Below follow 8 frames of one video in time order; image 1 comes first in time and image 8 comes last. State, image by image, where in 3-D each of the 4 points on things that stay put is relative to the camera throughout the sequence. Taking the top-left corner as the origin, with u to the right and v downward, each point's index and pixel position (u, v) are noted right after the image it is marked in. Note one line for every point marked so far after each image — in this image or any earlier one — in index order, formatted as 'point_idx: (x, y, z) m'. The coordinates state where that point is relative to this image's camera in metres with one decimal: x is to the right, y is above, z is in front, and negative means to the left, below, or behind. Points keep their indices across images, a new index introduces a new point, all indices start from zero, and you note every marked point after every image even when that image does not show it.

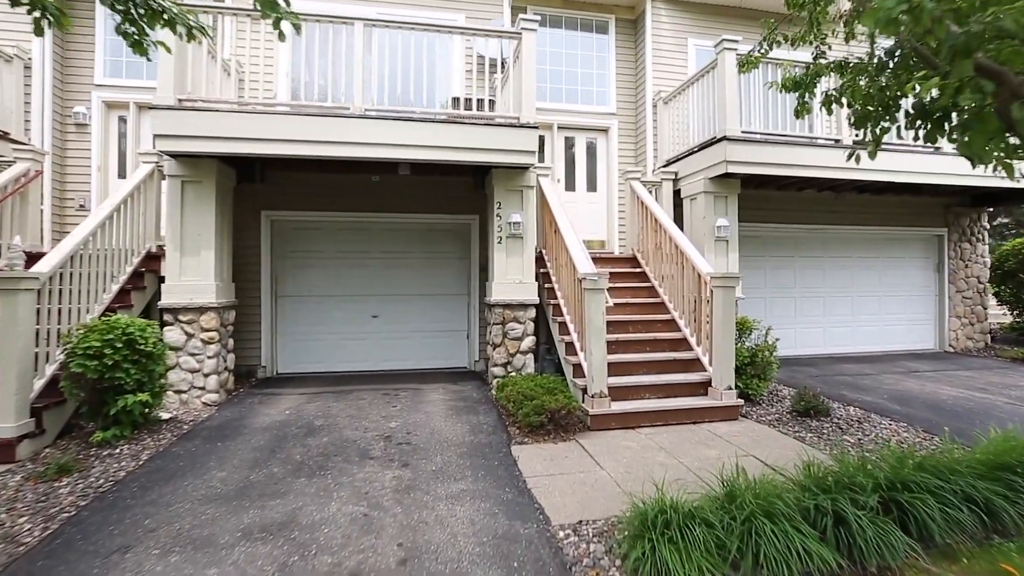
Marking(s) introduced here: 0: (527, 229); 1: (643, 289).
0: (+0.2, +0.7, +5.8) m
1: (+1.6, 0.0, +6.3) m
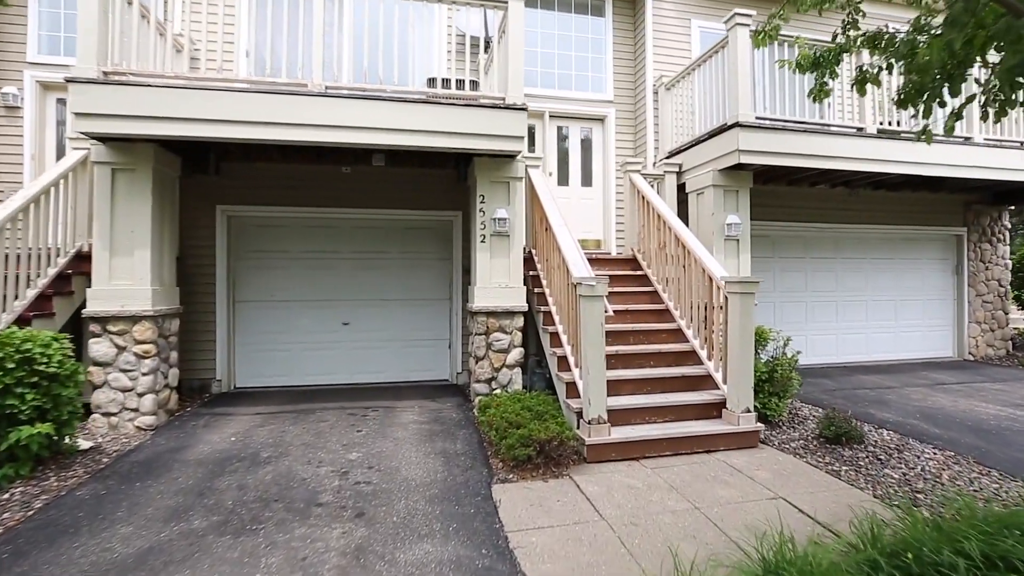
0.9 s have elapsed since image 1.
0: (0.0, +0.6, +5.1) m
1: (+1.5, -0.1, +5.6) m
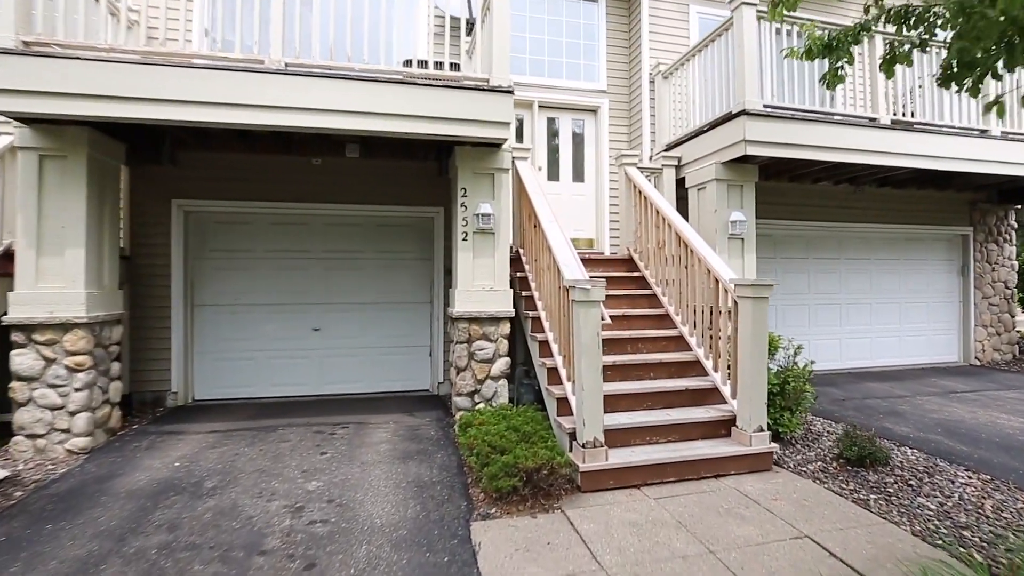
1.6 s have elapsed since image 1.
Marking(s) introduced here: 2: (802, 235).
0: (-0.1, +0.6, +4.6) m
1: (+1.3, -0.1, +5.1) m
2: (+4.3, +0.8, +7.5) m
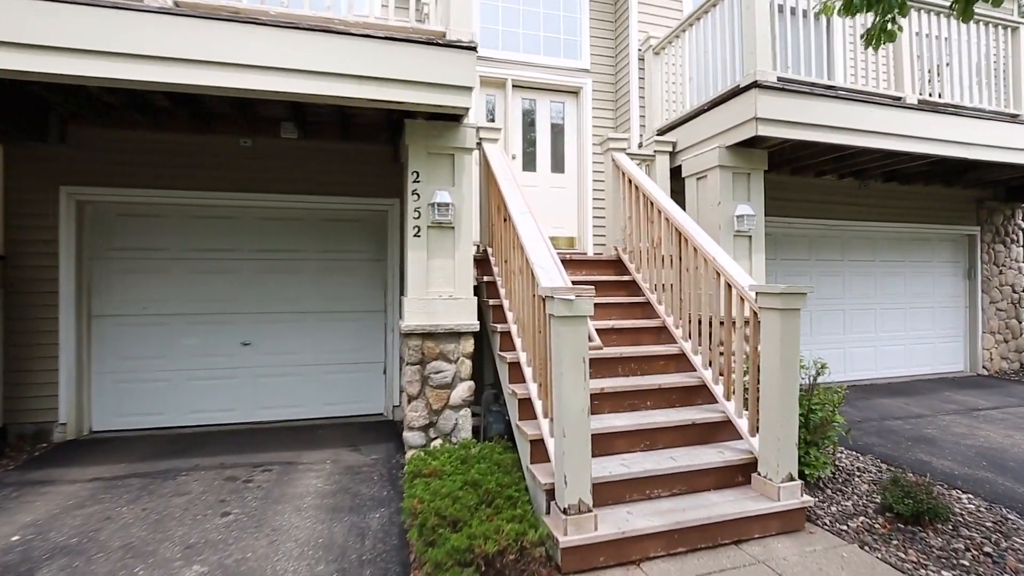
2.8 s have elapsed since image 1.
0: (-0.4, +0.5, +3.8) m
1: (+1.0, -0.2, +4.3) m
2: (+3.9, +0.7, +6.8) m
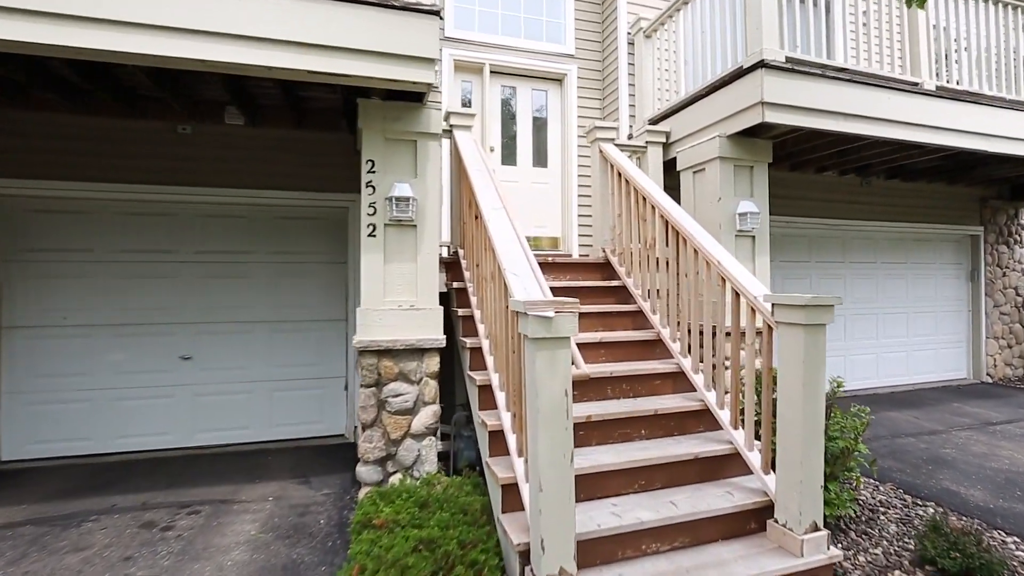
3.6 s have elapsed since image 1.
0: (-0.6, +0.5, +3.2) m
1: (+0.8, -0.2, +3.8) m
2: (+3.6, +0.7, +6.4) m
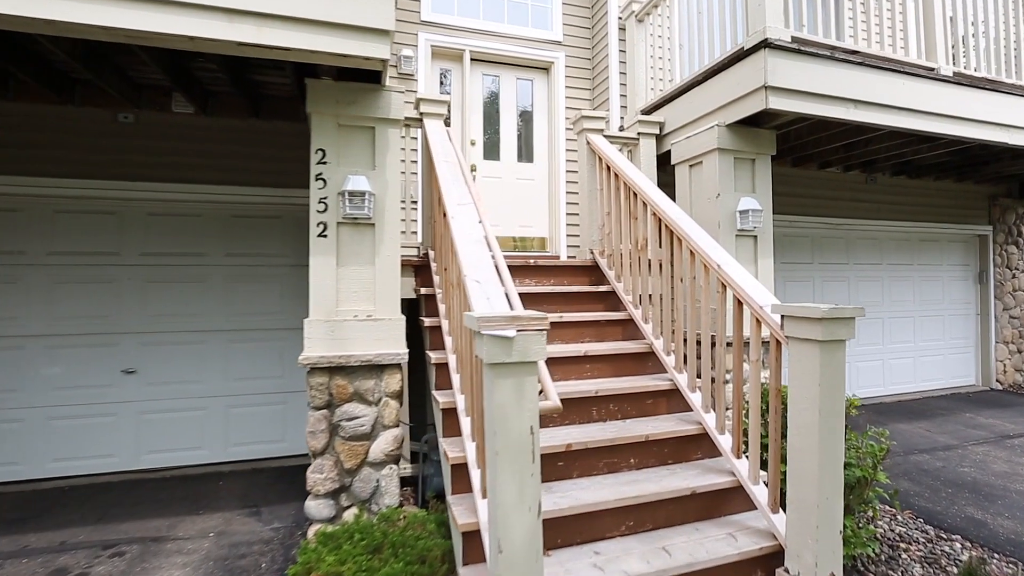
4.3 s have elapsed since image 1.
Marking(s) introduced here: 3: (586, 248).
0: (-0.7, +0.4, +2.8) m
1: (+0.7, -0.3, +3.4) m
2: (+3.4, +0.6, +6.0) m
3: (+0.6, +0.3, +4.1) m
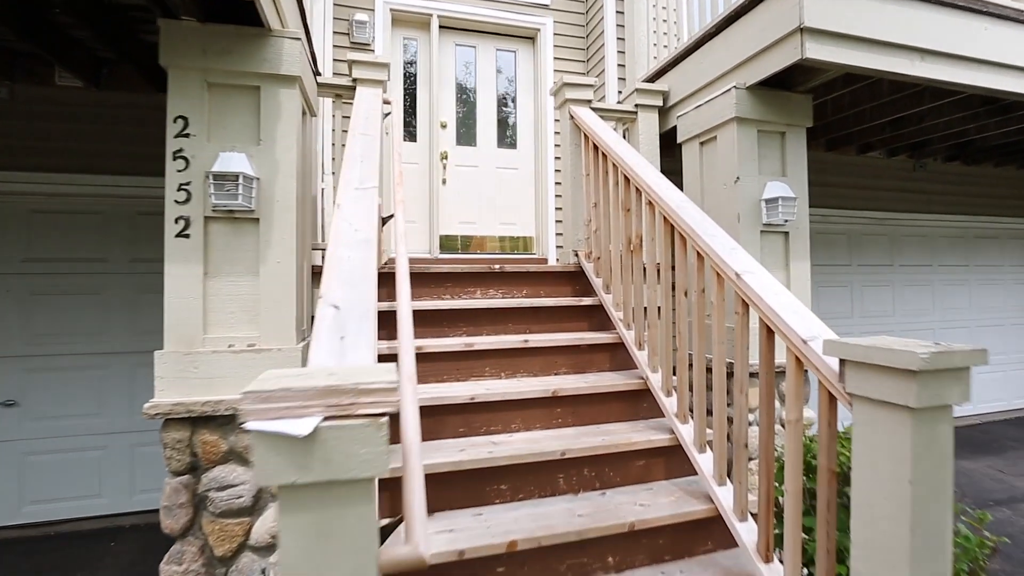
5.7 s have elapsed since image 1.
0: (-1.0, +0.4, +2.1) m
1: (+0.4, -0.3, +2.6) m
2: (+3.3, +0.6, +5.1) m
3: (+0.4, +0.2, +3.3) m
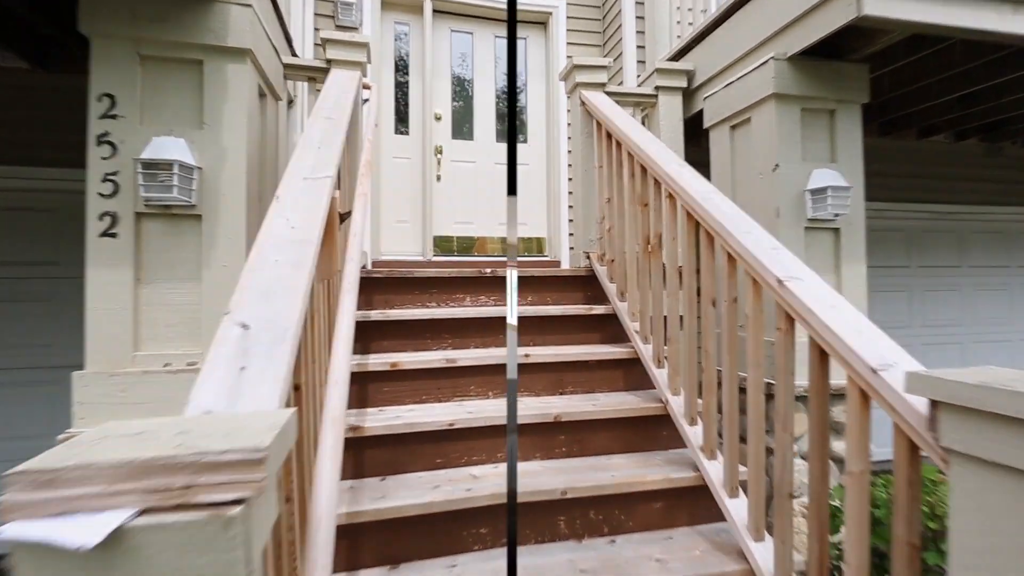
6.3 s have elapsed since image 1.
0: (-1.0, +0.3, +1.8) m
1: (+0.4, -0.4, +2.3) m
2: (+3.3, +0.5, +4.7) m
3: (+0.4, +0.2, +3.0) m
